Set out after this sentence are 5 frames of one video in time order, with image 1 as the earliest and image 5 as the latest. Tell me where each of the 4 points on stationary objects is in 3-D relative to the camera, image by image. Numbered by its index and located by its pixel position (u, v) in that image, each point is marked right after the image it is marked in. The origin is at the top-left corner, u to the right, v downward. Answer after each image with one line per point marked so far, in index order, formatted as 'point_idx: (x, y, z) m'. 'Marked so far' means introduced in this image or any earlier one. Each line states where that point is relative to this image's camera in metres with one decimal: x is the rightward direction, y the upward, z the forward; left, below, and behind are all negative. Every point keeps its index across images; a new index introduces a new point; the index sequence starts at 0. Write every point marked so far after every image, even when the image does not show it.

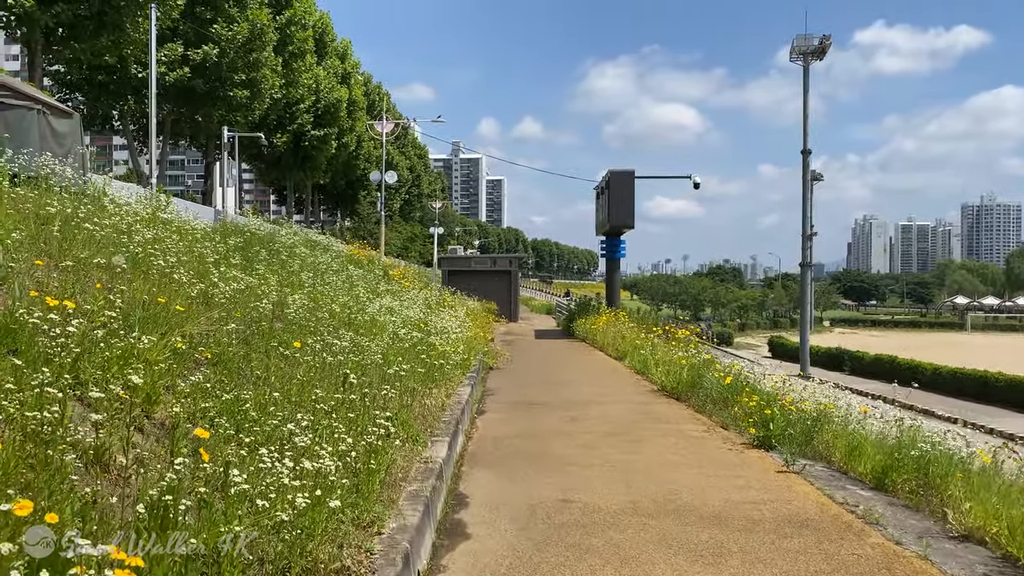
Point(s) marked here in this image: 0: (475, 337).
0: (-0.5, -0.7, +12.3) m
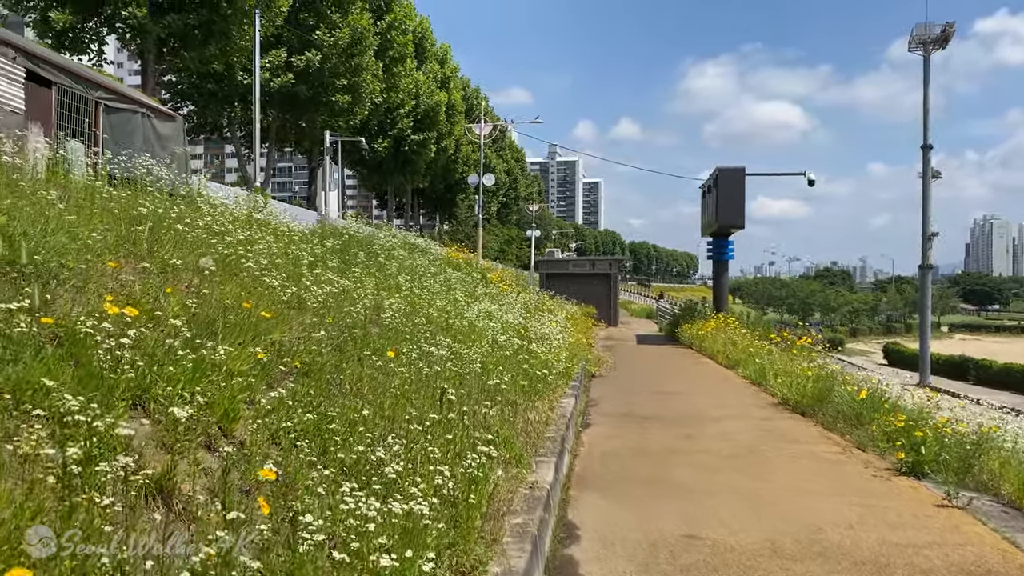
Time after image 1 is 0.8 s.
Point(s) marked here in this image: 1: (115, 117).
0: (+0.9, -0.8, +11.7) m
1: (-4.8, +2.1, +10.3) m
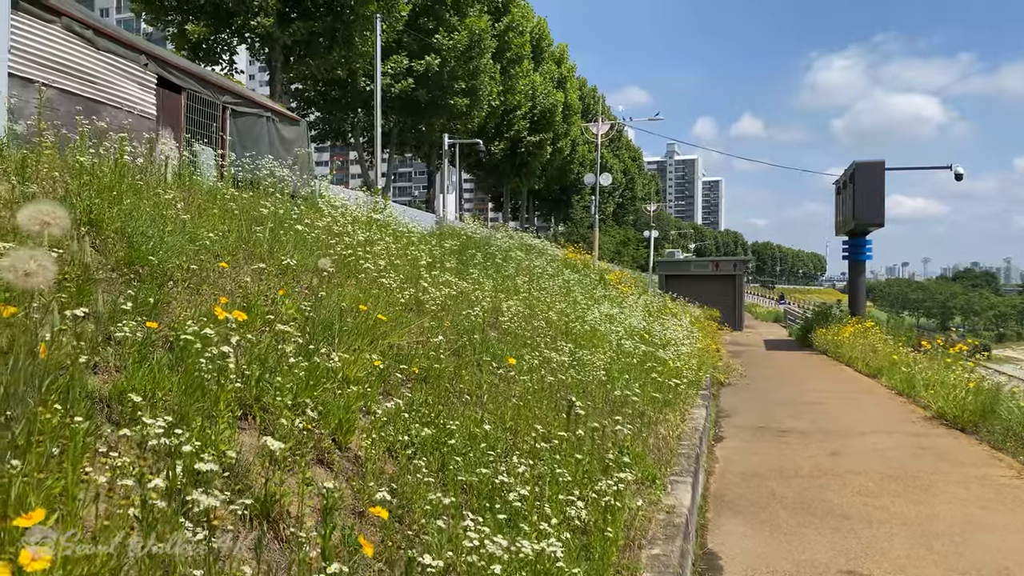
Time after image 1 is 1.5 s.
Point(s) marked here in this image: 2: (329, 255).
0: (+2.5, -0.8, +11.1) m
1: (-3.3, +2.0, +10.4) m
2: (-1.2, +0.2, +5.6) m
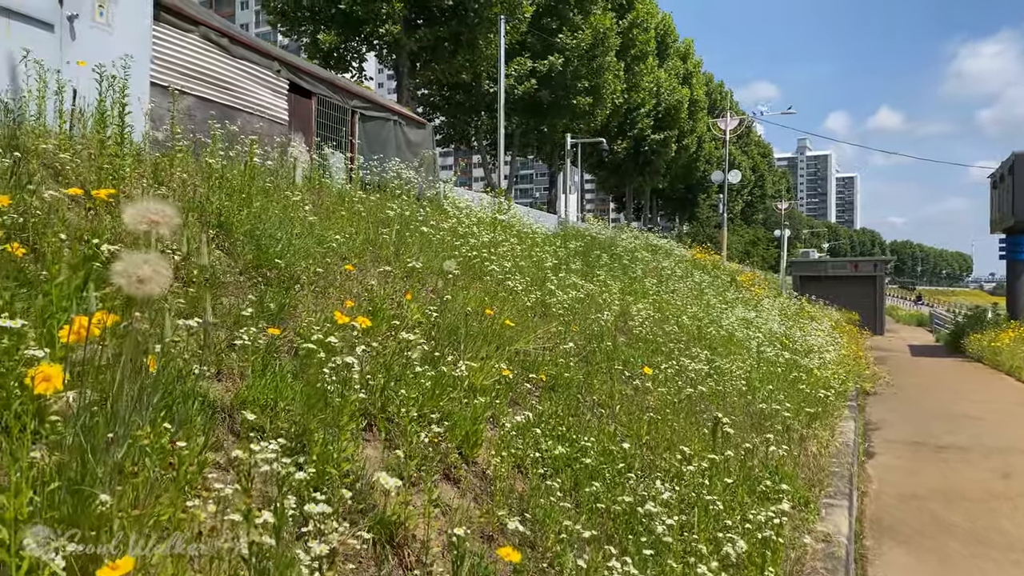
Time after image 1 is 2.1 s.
0: (+4.1, -0.8, +10.4) m
1: (-1.8, +2.0, +10.6) m
2: (-0.4, +0.2, +5.5) m
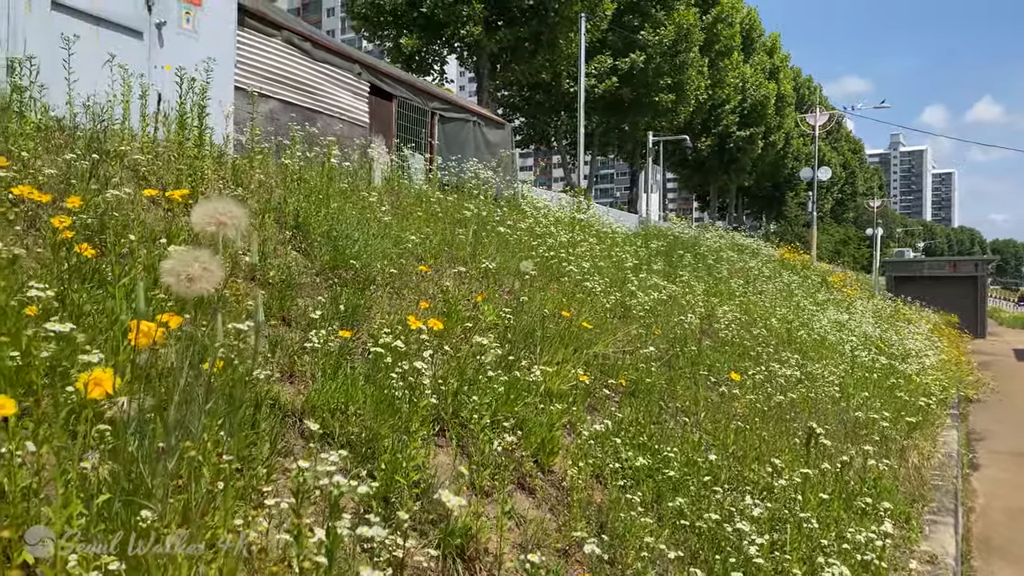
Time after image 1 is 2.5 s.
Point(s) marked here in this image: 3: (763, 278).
0: (+5.0, -0.8, +9.8) m
1: (-0.8, +2.0, +10.6) m
2: (+0.1, +0.2, +5.4) m
3: (+3.1, +0.1, +10.5) m
